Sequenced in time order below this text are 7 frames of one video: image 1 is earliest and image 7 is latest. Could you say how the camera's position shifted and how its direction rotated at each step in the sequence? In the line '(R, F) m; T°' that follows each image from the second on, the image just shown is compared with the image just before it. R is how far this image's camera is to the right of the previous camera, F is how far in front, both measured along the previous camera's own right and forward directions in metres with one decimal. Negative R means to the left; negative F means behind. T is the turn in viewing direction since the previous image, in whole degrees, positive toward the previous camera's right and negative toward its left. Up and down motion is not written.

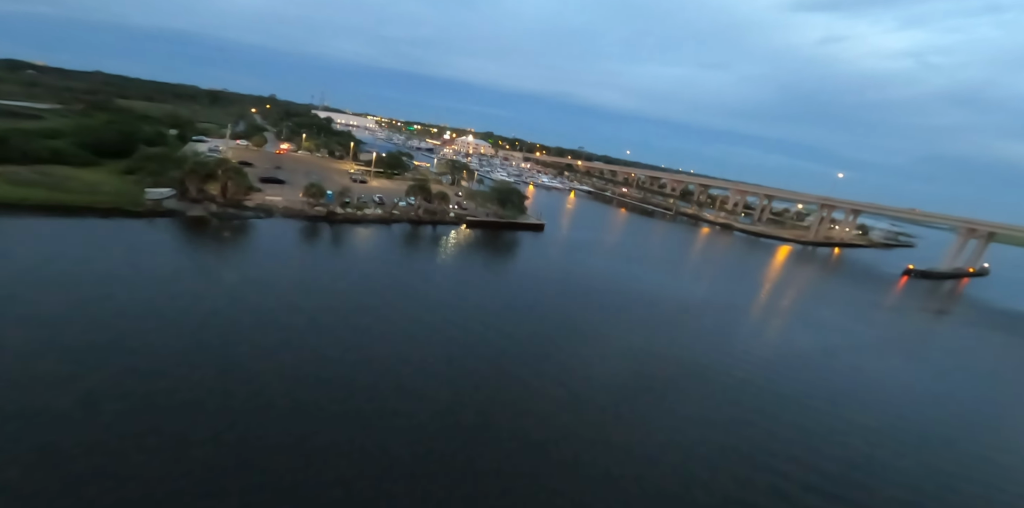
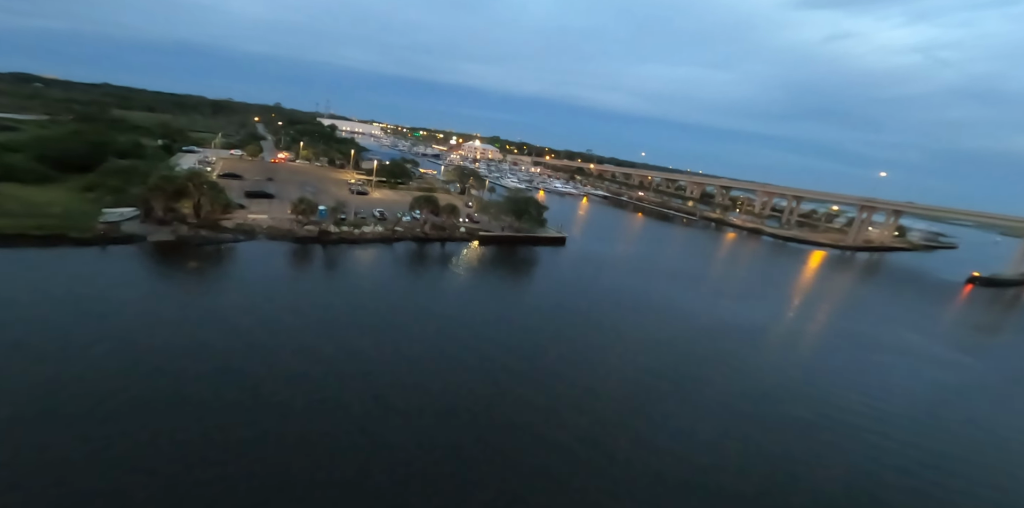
(-0.6, +3.1) m; -1°
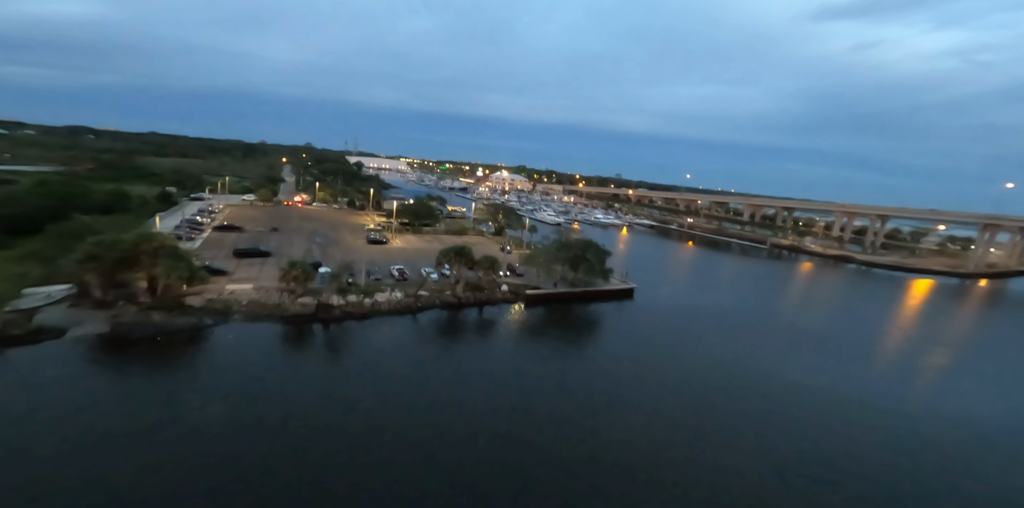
(-1.1, +5.1) m; -4°
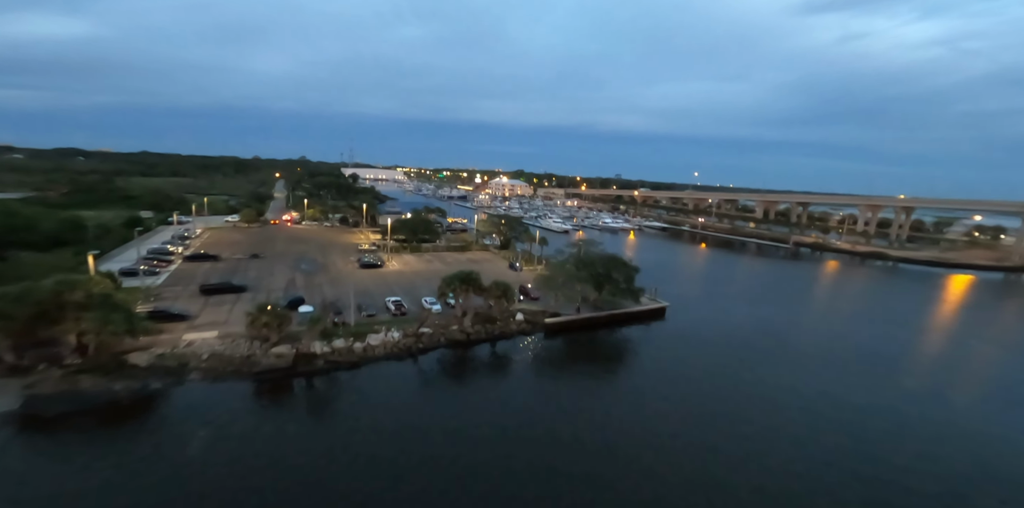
(-0.5, +2.6) m; 0°
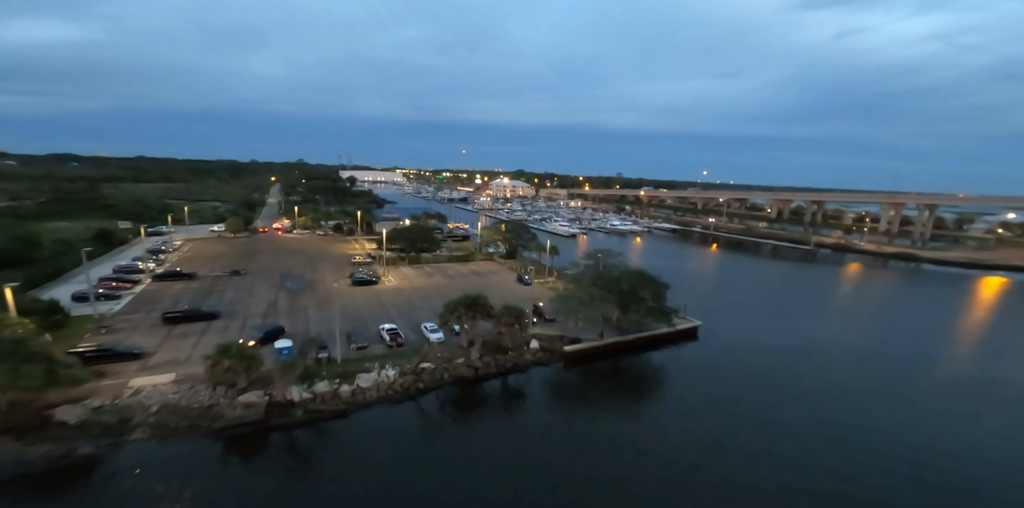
(-0.4, +2.1) m; 0°
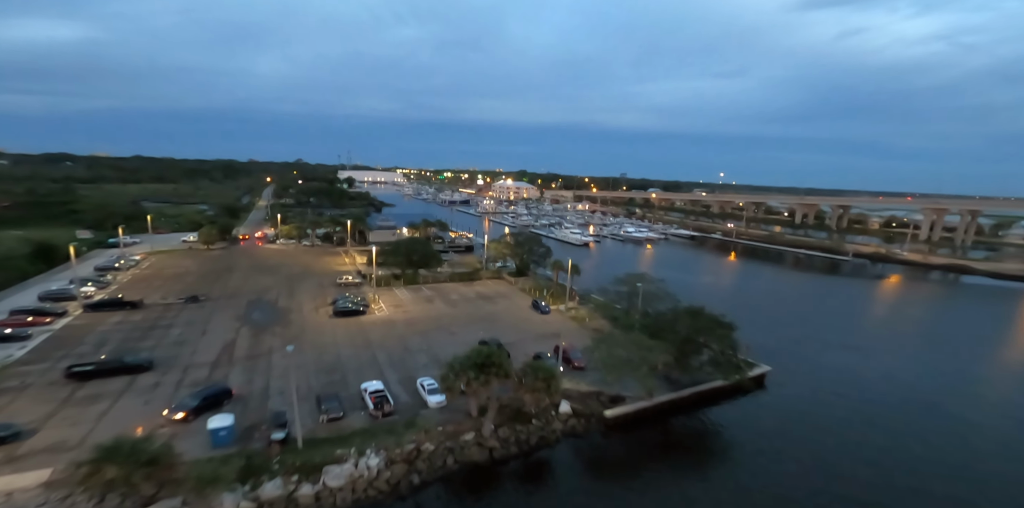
(-0.5, +3.2) m; 0°
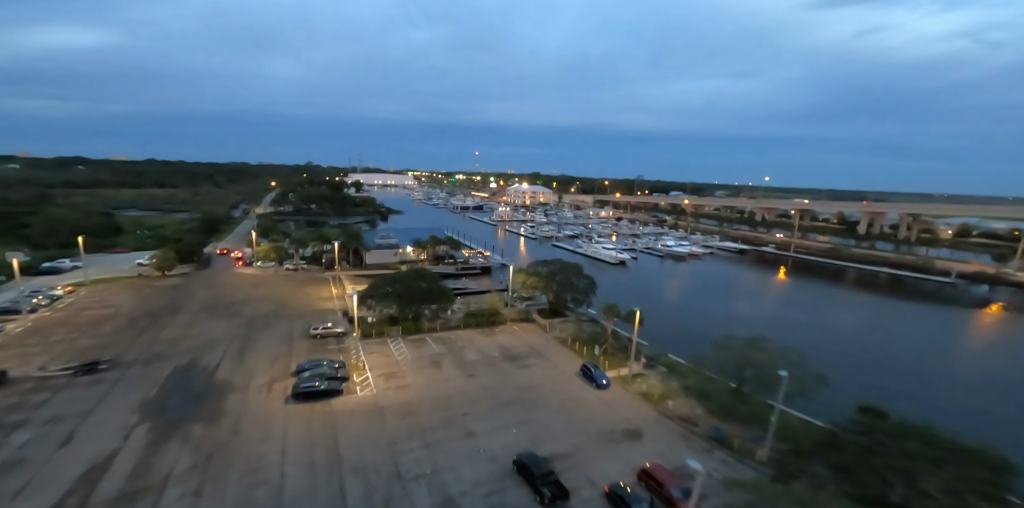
(-0.8, +5.0) m; -1°
